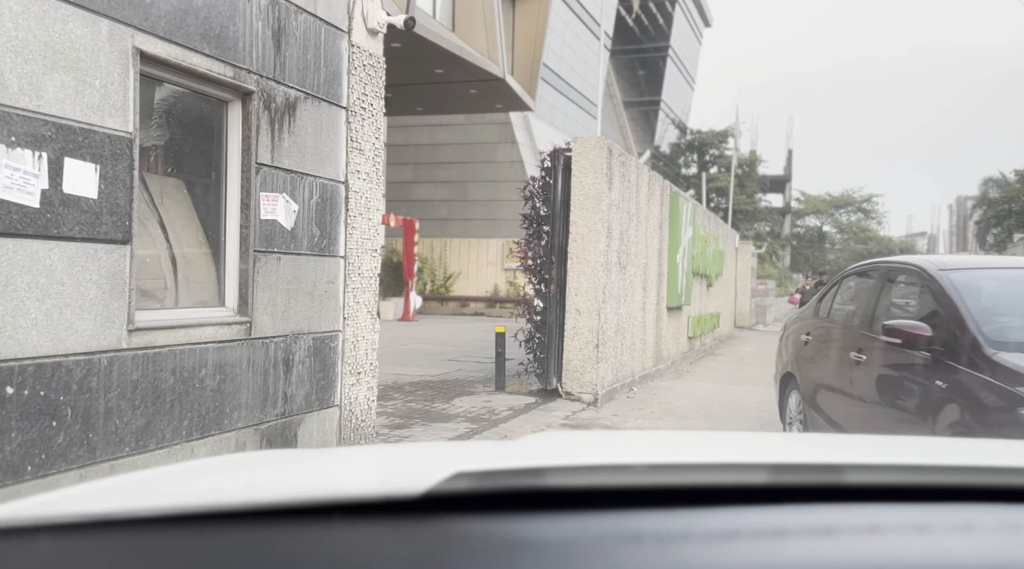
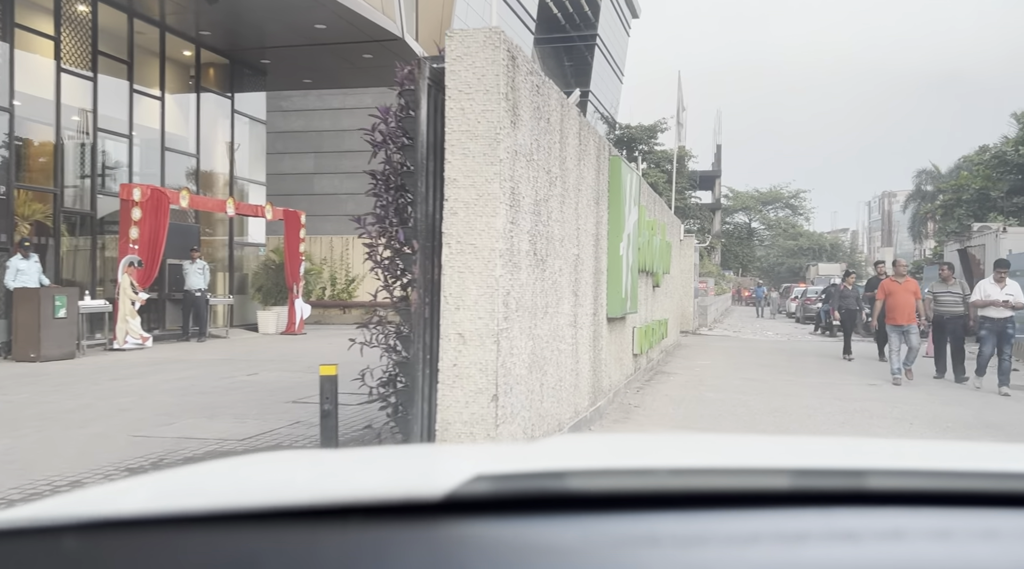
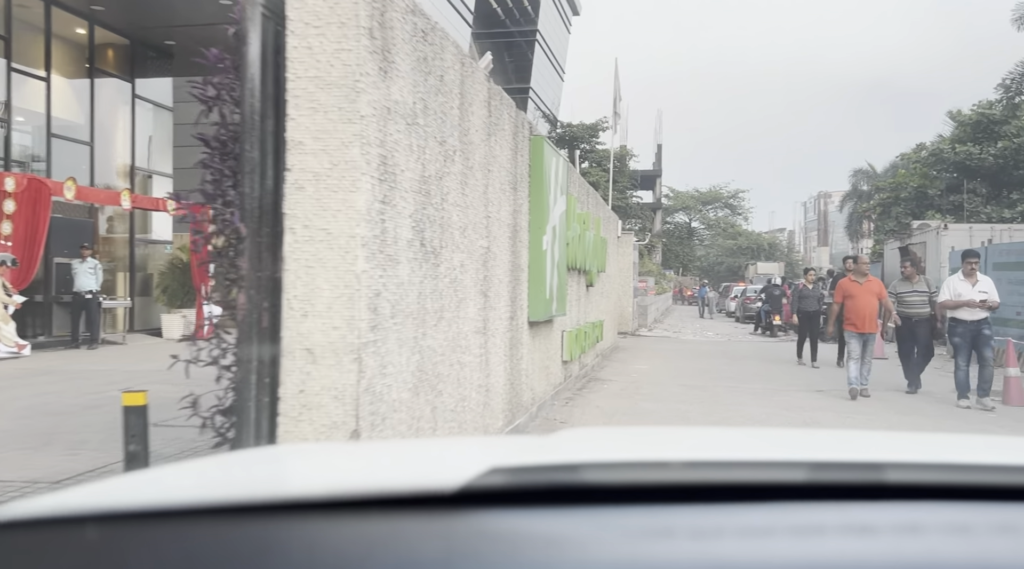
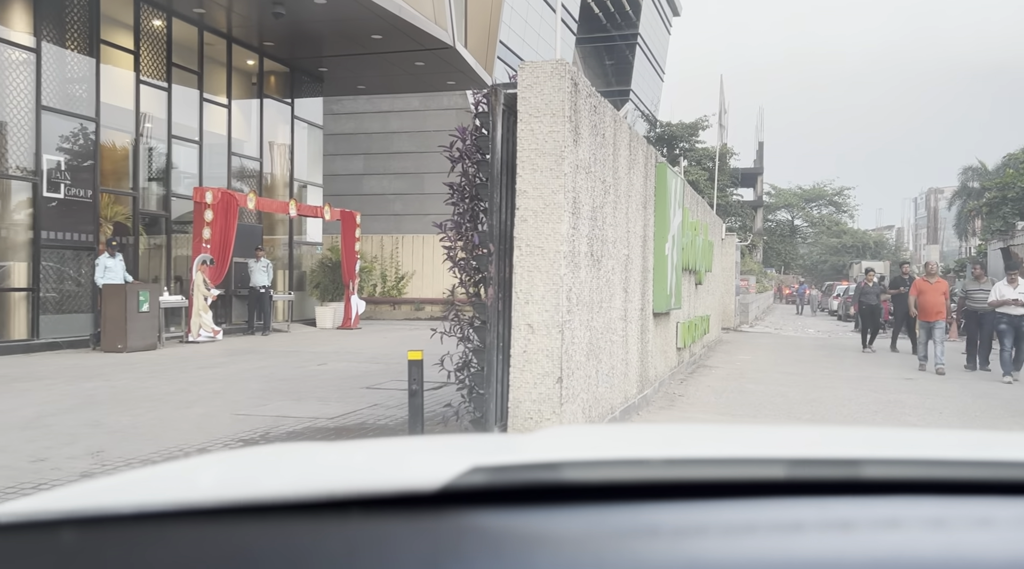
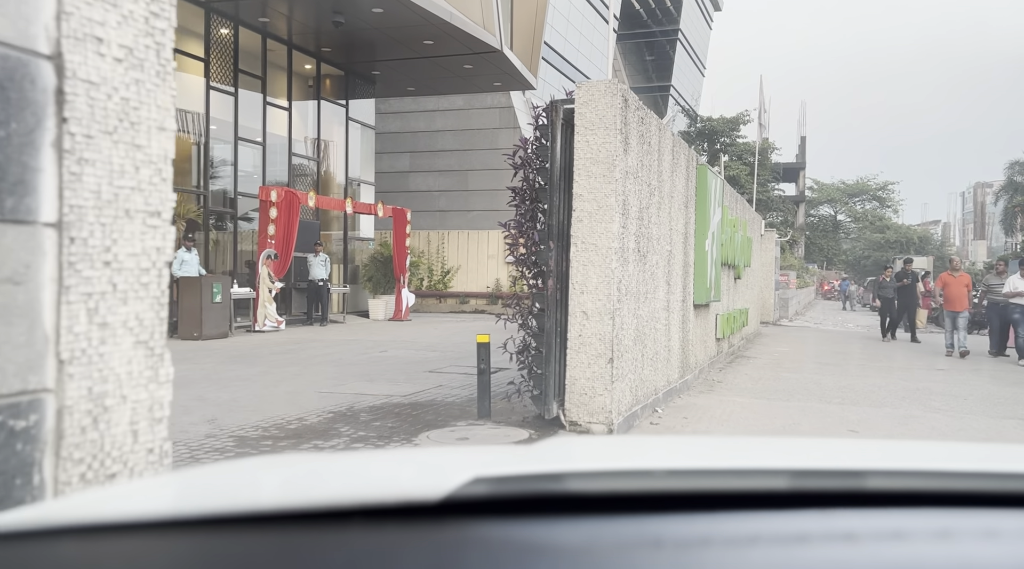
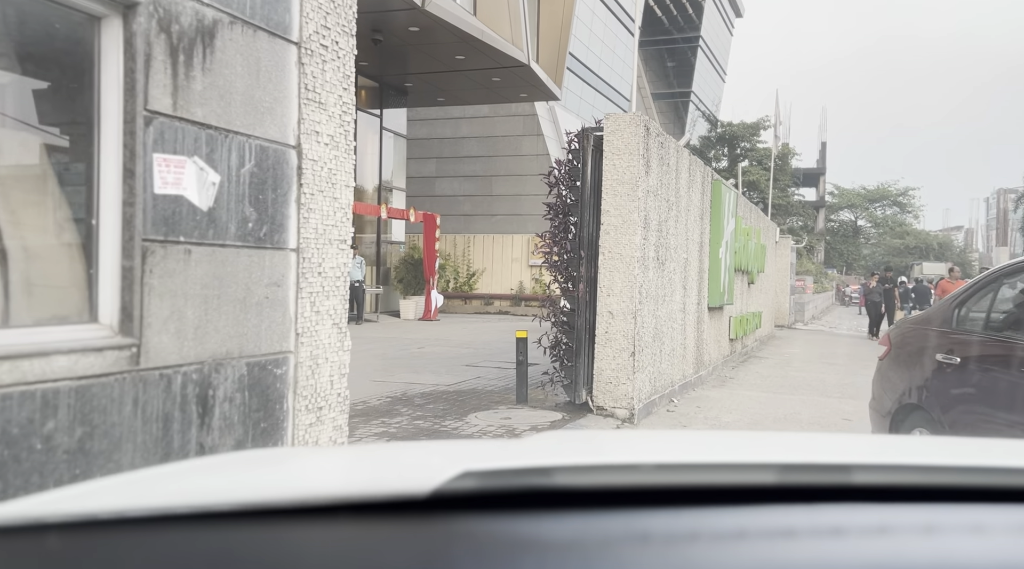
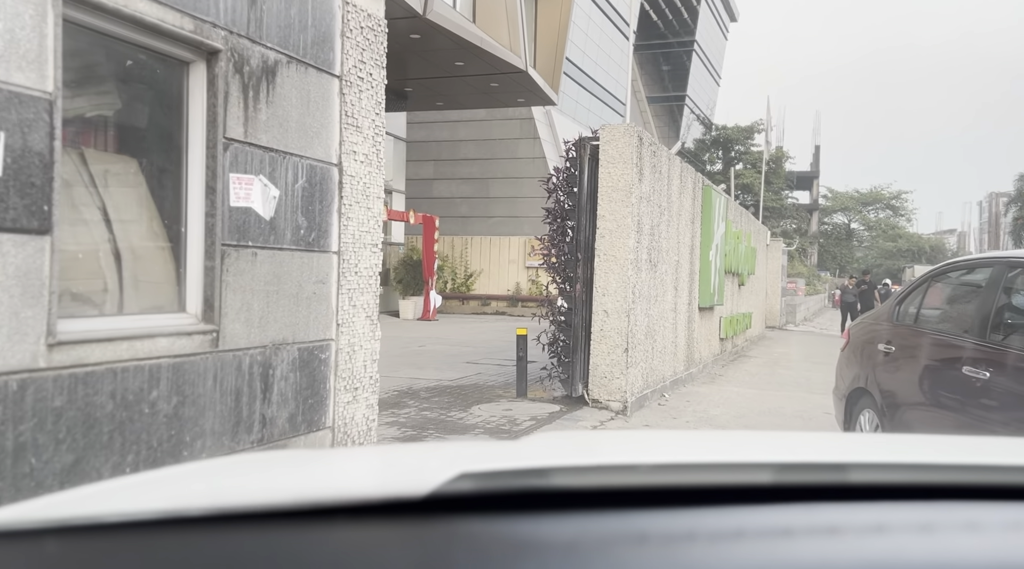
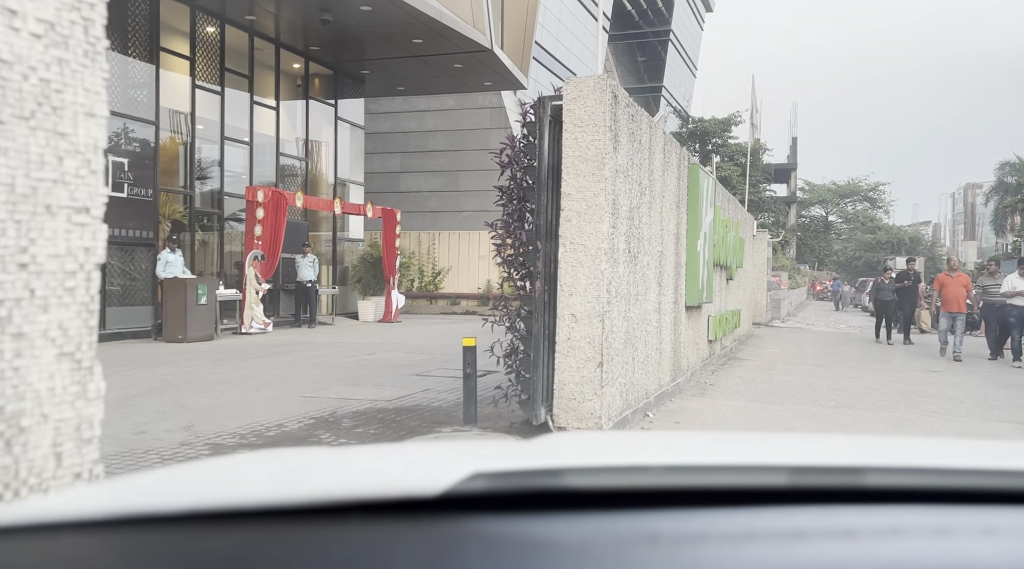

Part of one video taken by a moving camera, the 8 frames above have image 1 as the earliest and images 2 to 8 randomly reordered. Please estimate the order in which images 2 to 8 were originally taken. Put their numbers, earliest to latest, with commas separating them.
7, 6, 5, 8, 4, 2, 3
